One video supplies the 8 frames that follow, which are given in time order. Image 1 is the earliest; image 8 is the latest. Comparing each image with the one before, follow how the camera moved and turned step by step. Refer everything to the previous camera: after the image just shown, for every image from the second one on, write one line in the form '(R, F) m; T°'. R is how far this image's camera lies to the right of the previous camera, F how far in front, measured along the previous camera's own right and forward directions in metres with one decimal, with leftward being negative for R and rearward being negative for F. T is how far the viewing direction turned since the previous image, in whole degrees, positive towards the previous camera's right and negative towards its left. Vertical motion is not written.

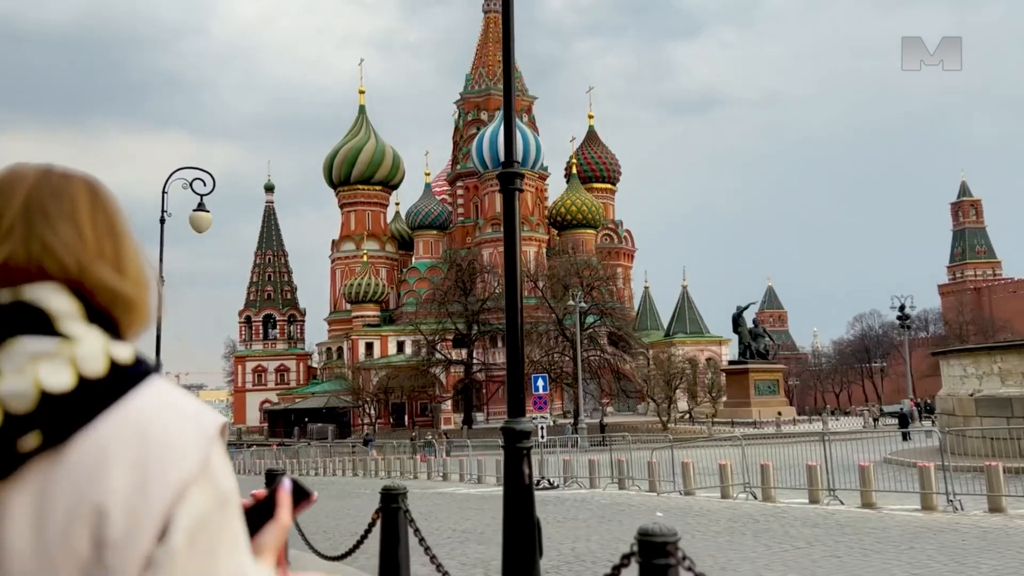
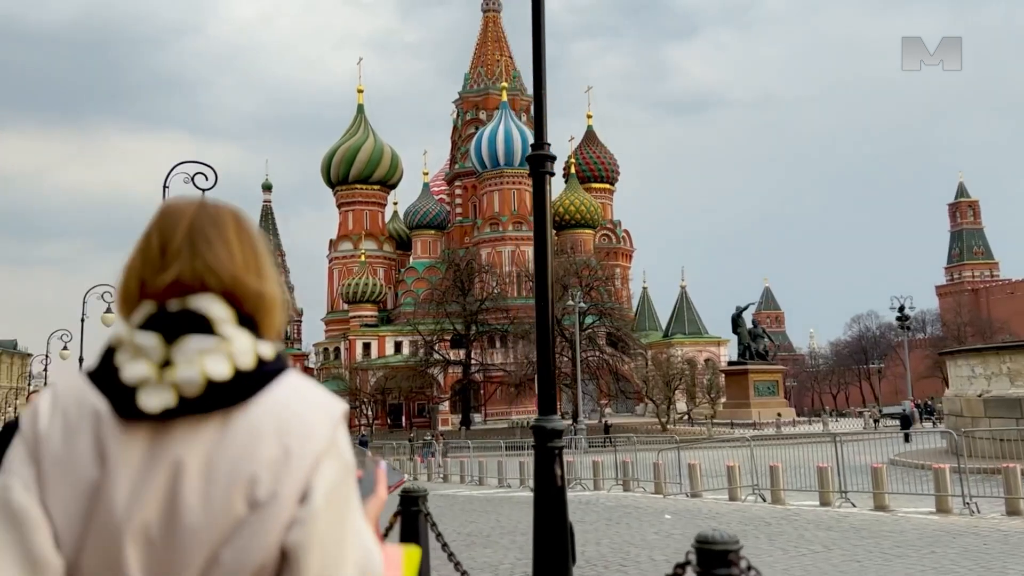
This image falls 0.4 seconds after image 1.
(-0.1, +0.3) m; 0°
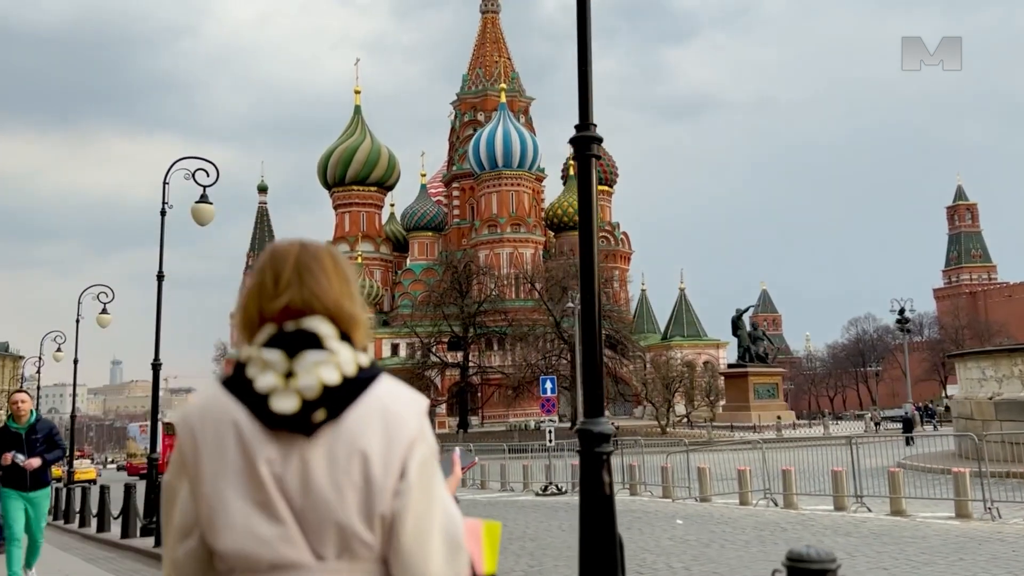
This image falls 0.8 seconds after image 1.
(-0.2, +0.3) m; 0°
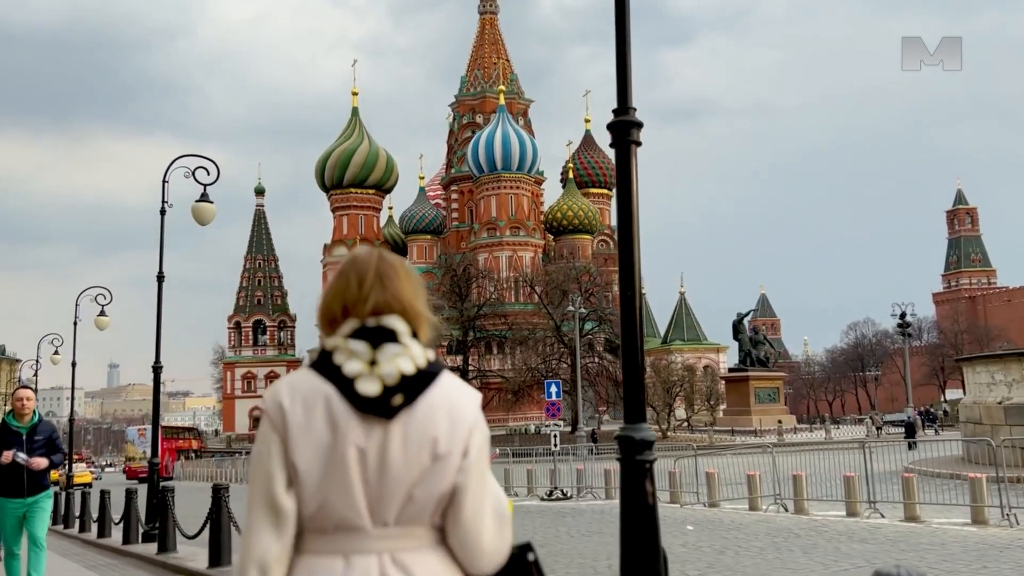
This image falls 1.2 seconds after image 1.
(-0.1, +0.2) m; 0°
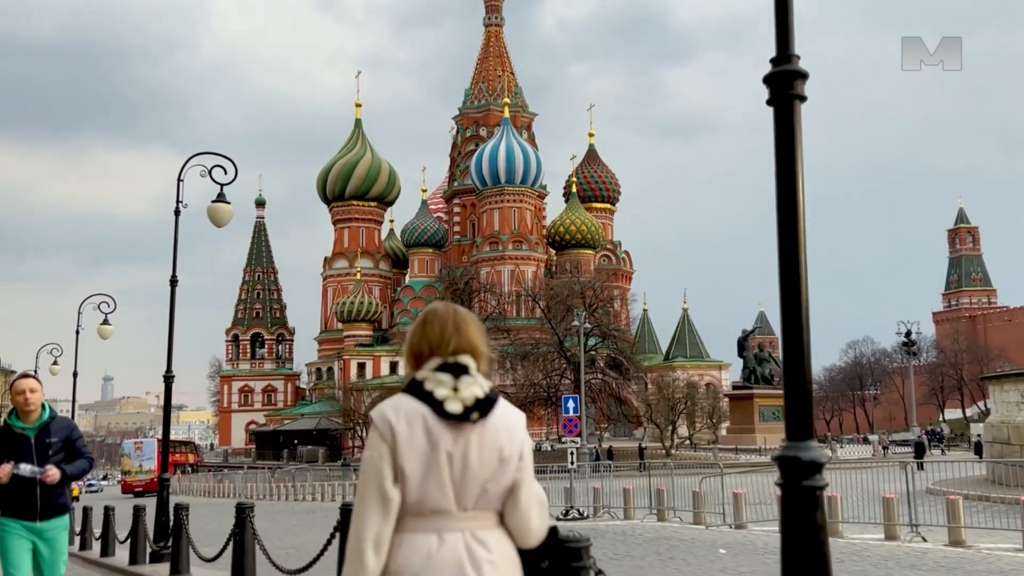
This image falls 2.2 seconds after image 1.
(-0.4, +0.5) m; 0°
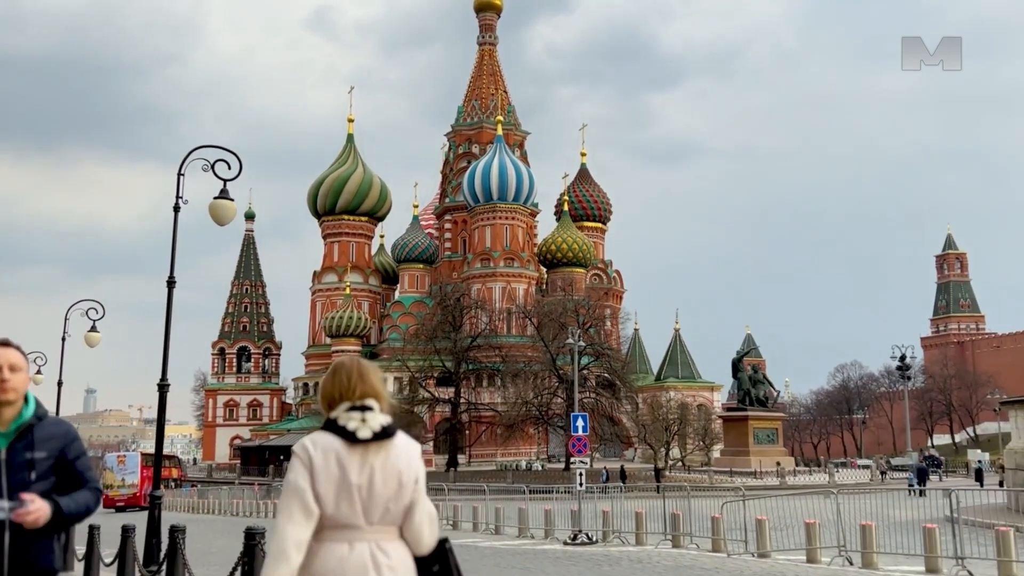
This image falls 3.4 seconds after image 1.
(-0.4, +0.8) m; +1°
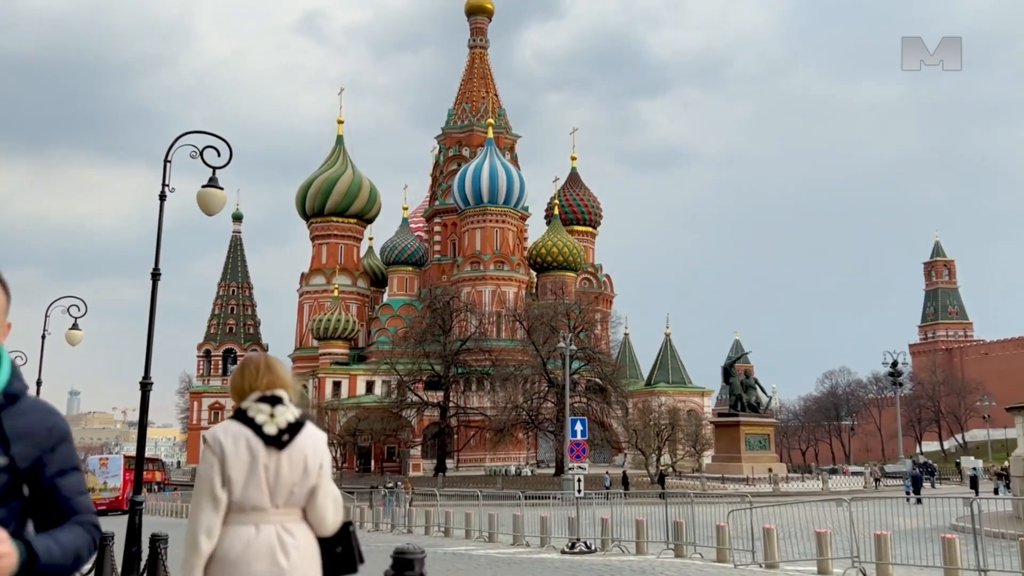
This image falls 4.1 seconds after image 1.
(-0.2, +0.6) m; +1°
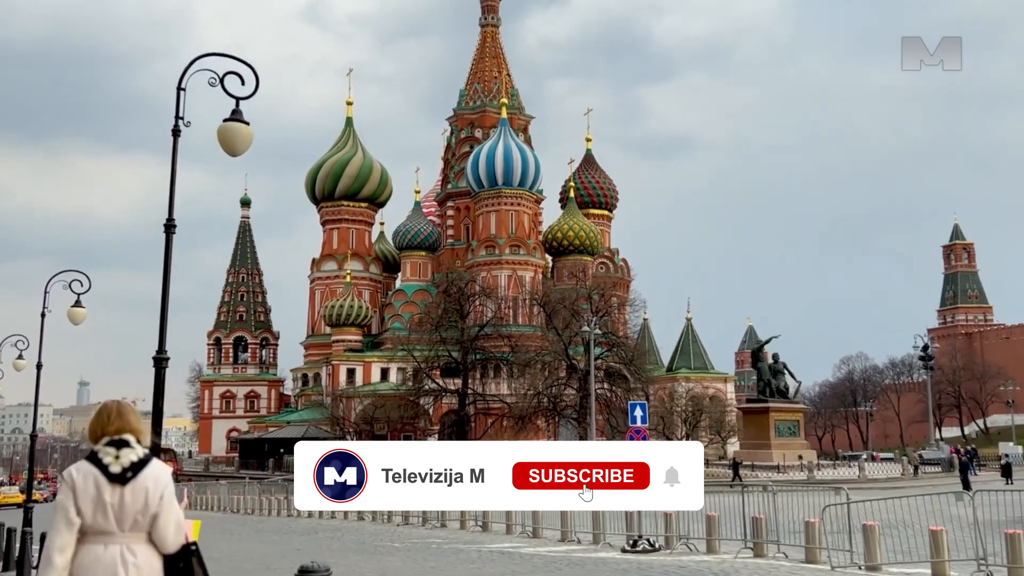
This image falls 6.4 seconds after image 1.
(-0.7, +1.6) m; 0°
